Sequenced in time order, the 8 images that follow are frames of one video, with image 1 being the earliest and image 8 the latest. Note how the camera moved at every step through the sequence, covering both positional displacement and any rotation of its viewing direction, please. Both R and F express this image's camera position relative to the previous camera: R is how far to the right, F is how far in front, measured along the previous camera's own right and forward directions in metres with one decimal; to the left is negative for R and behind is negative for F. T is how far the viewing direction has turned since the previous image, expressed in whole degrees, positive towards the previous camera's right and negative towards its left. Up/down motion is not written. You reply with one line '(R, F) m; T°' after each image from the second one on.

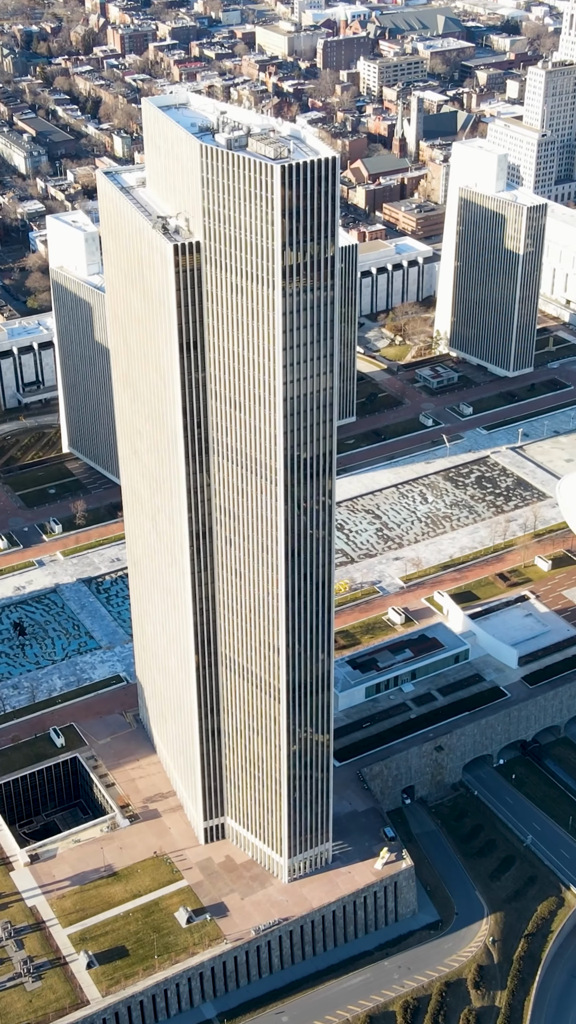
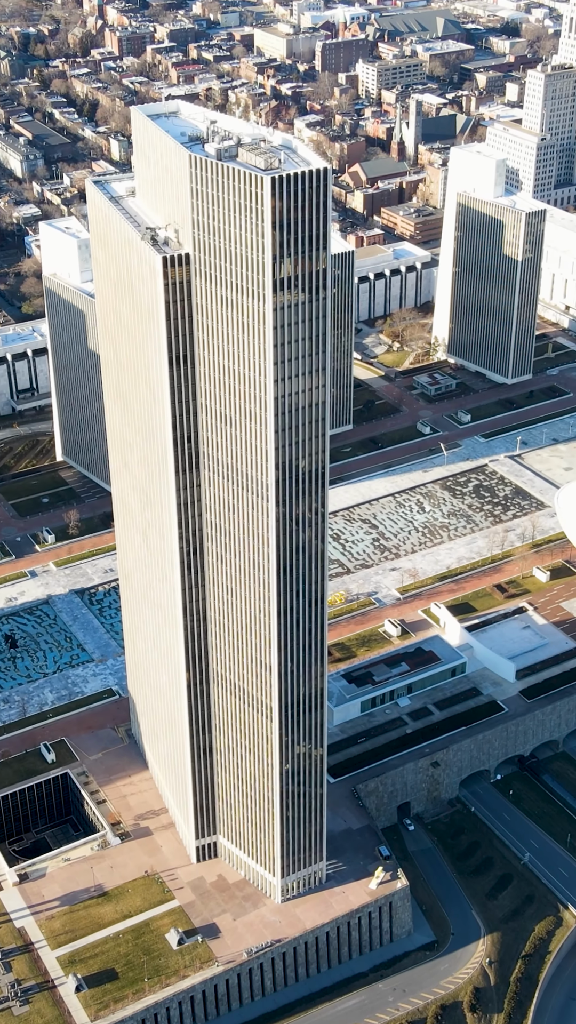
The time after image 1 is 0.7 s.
(+0.8, +2.8) m; 0°
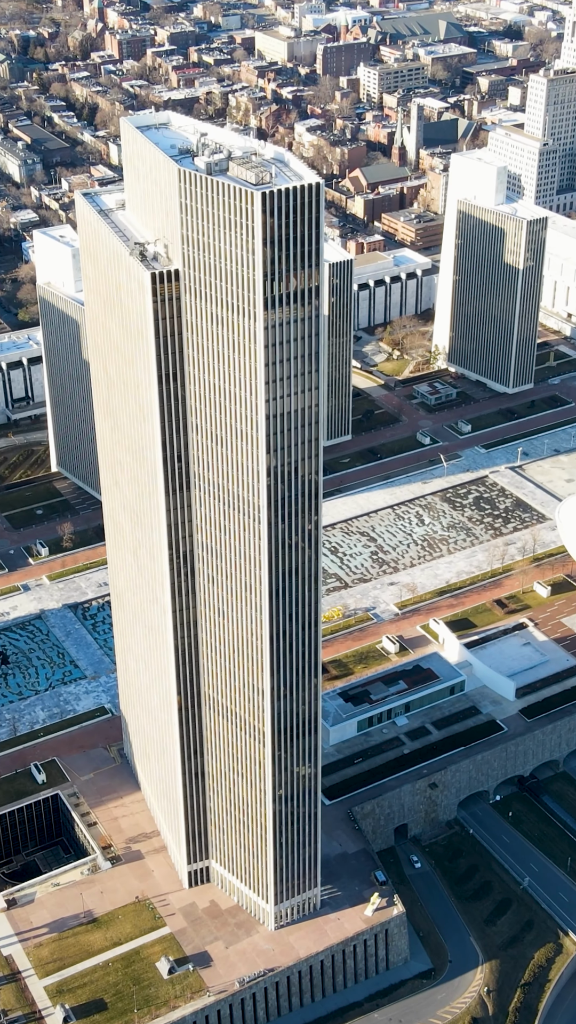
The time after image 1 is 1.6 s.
(+1.0, +3.6) m; 0°
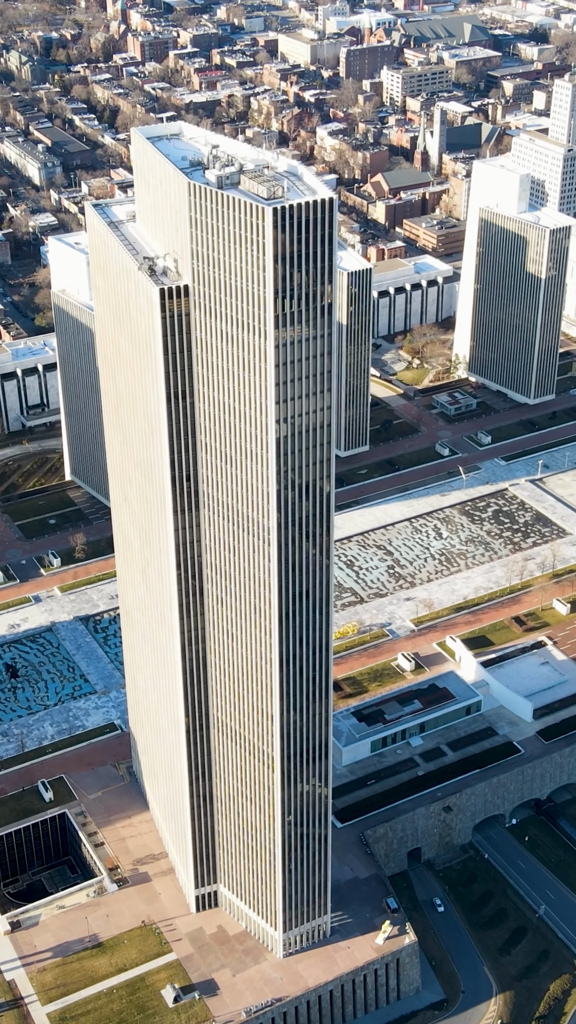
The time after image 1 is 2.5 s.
(+0.9, +3.6) m; -1°
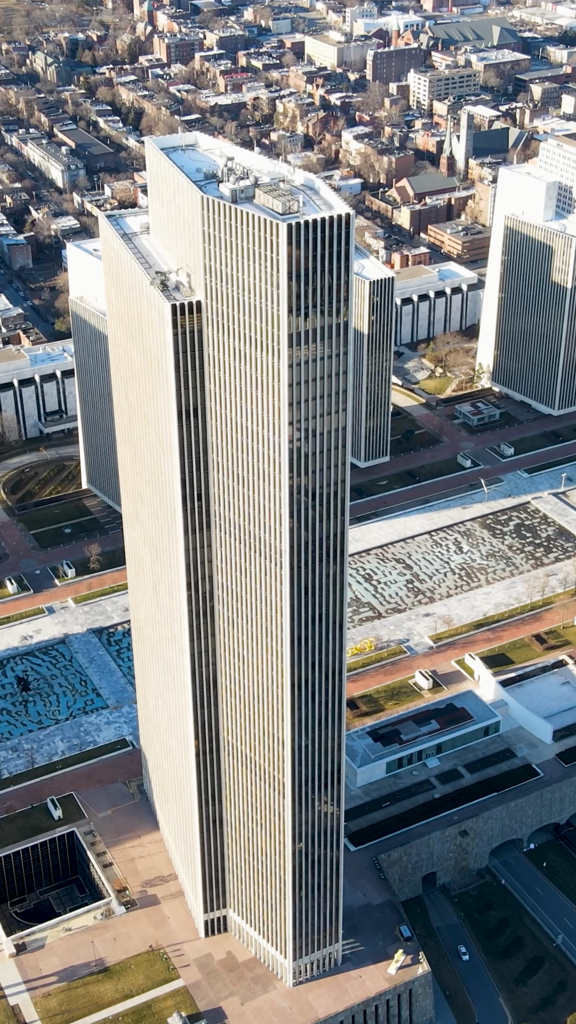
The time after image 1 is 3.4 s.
(+0.9, +3.6) m; -1°
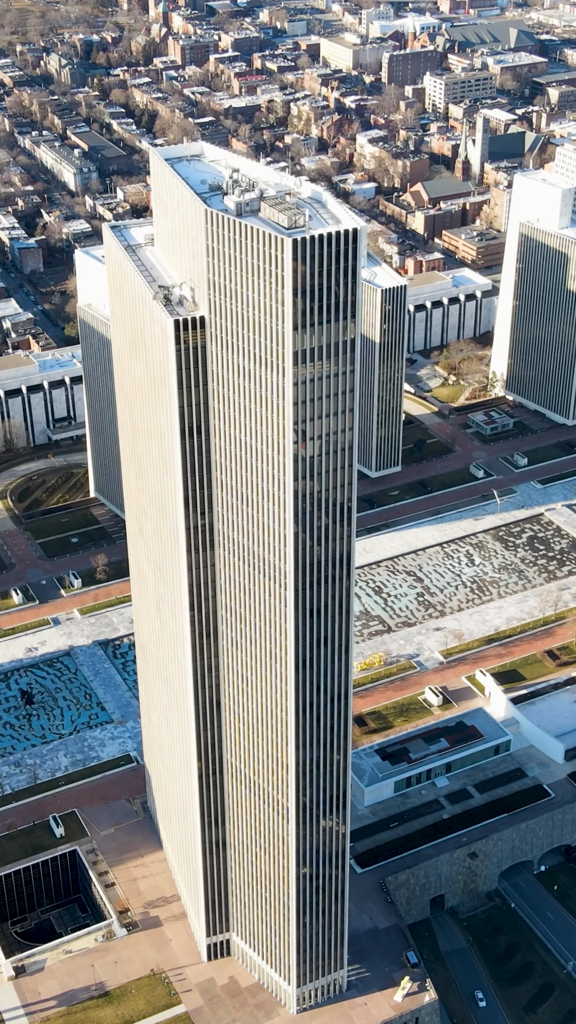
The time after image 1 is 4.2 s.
(+0.8, +3.3) m; -1°
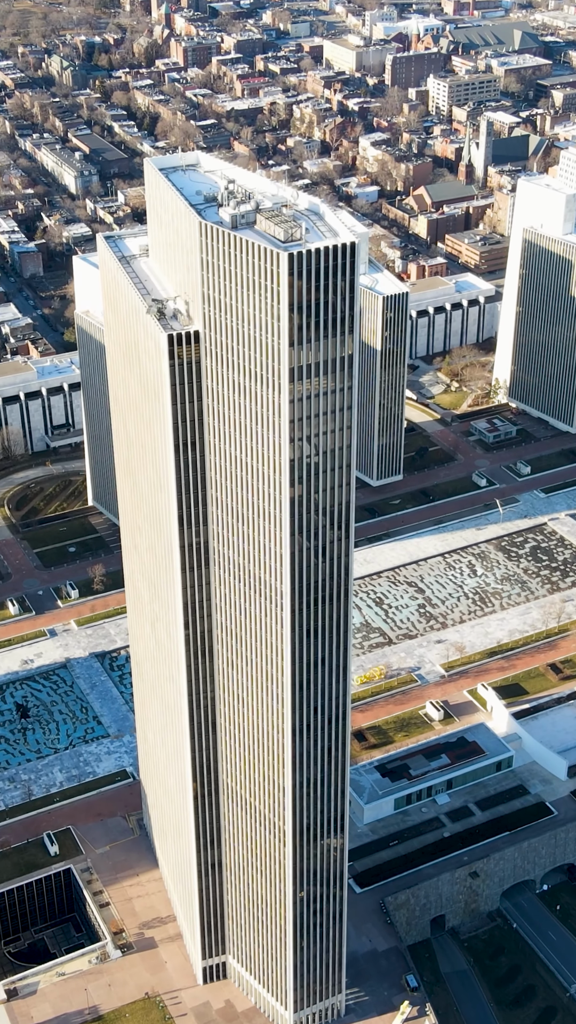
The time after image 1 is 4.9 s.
(+0.6, +3.0) m; 0°
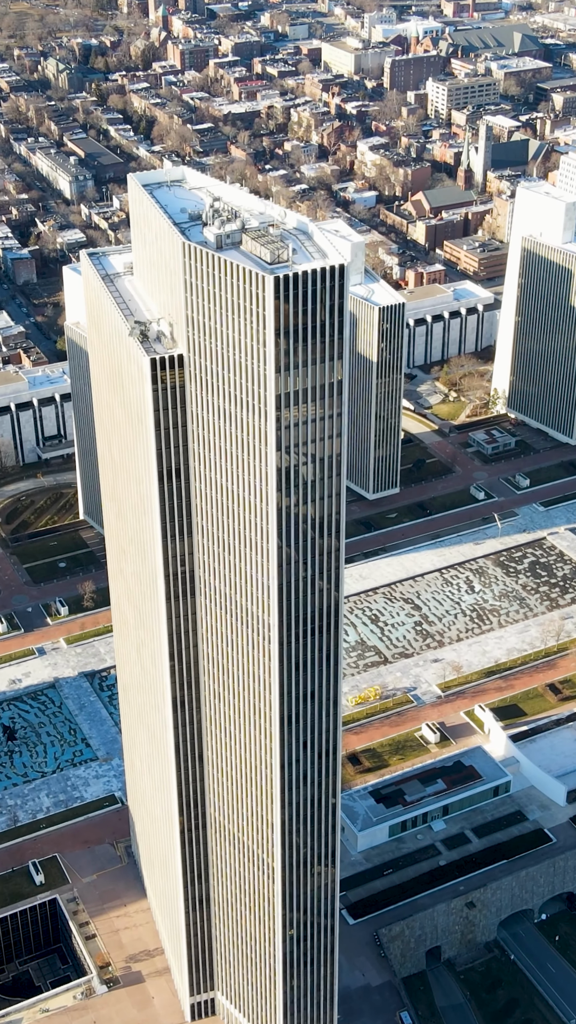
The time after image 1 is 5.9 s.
(+1.0, +4.5) m; 0°
